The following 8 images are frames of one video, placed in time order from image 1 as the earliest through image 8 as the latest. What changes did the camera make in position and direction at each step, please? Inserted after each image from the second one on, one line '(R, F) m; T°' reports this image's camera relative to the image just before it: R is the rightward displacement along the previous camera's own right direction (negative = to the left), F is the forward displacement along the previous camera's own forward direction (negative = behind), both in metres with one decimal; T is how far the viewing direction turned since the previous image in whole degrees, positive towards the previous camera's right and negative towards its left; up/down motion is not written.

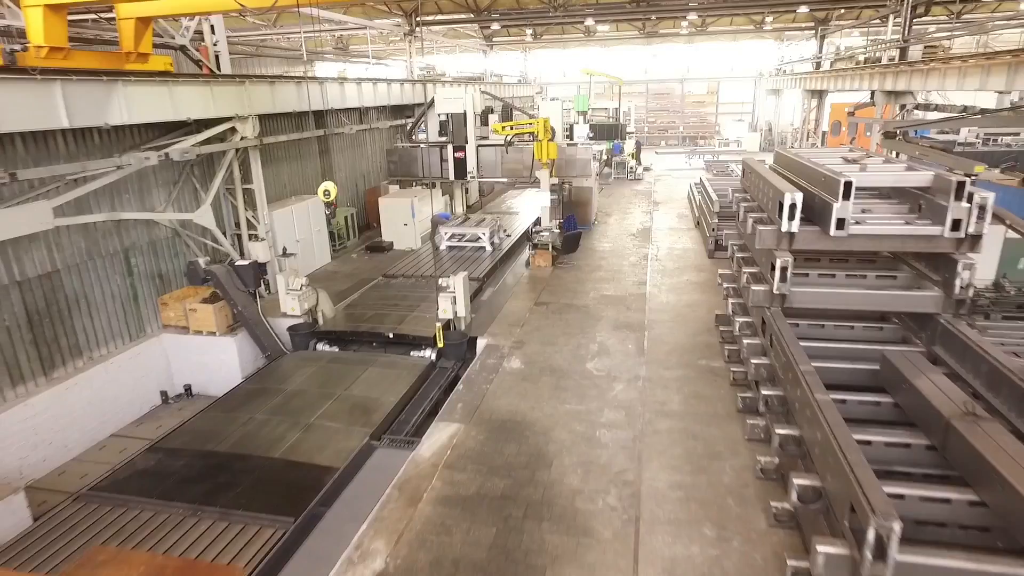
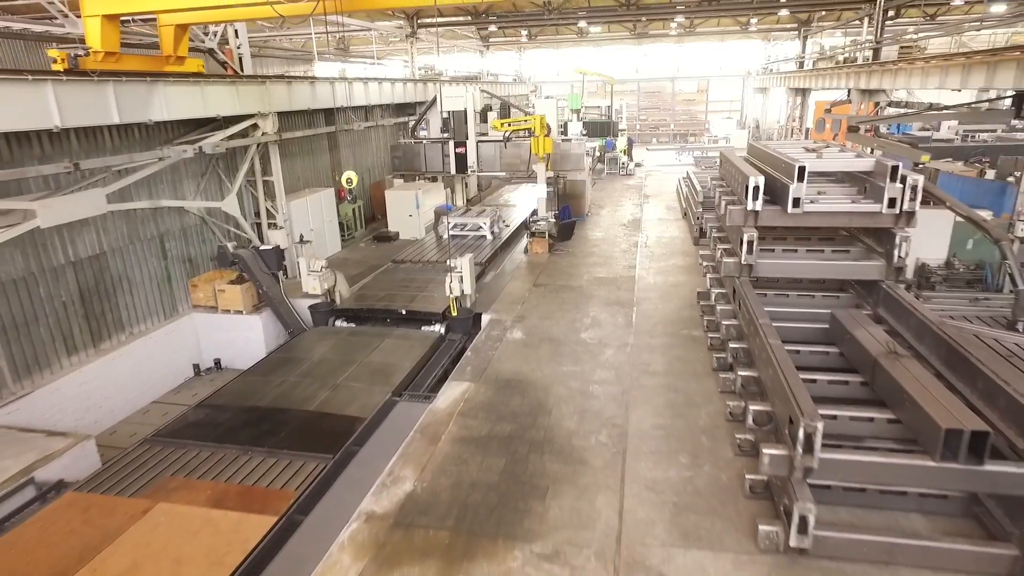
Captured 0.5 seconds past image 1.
(-0.1, -0.6) m; +1°
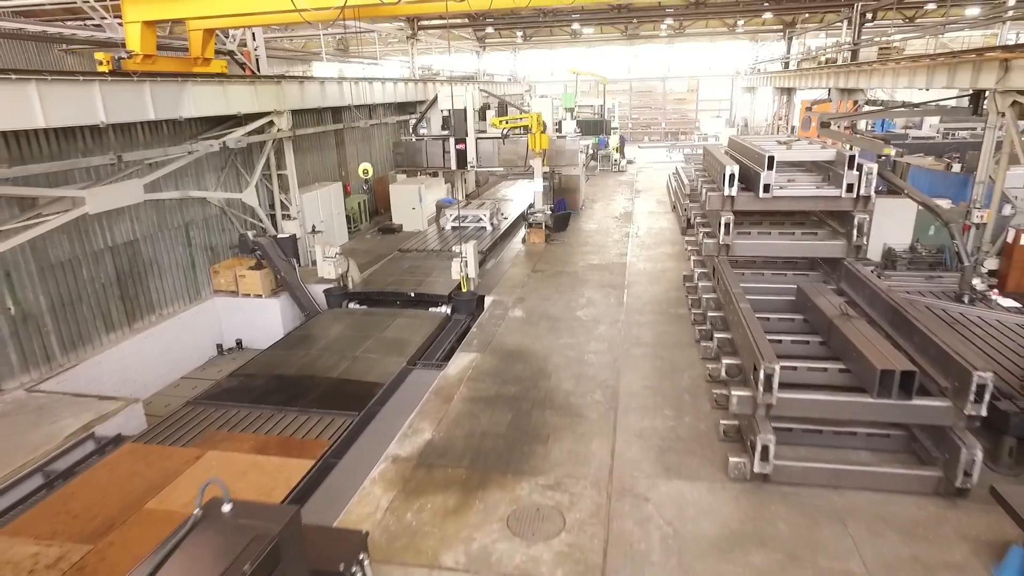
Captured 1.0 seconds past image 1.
(-0.1, -0.5) m; +1°
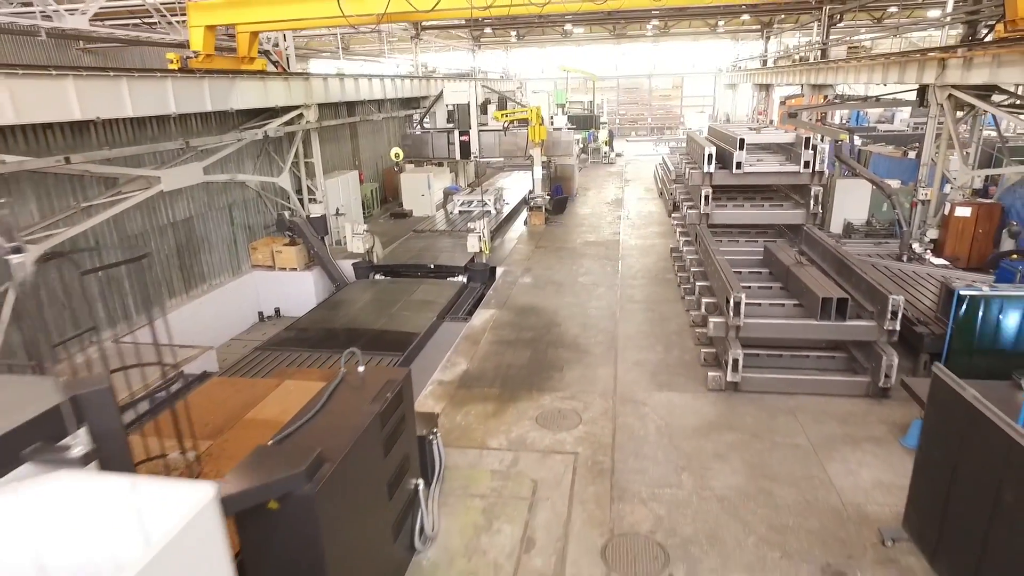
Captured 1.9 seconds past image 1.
(-0.3, -1.0) m; +1°
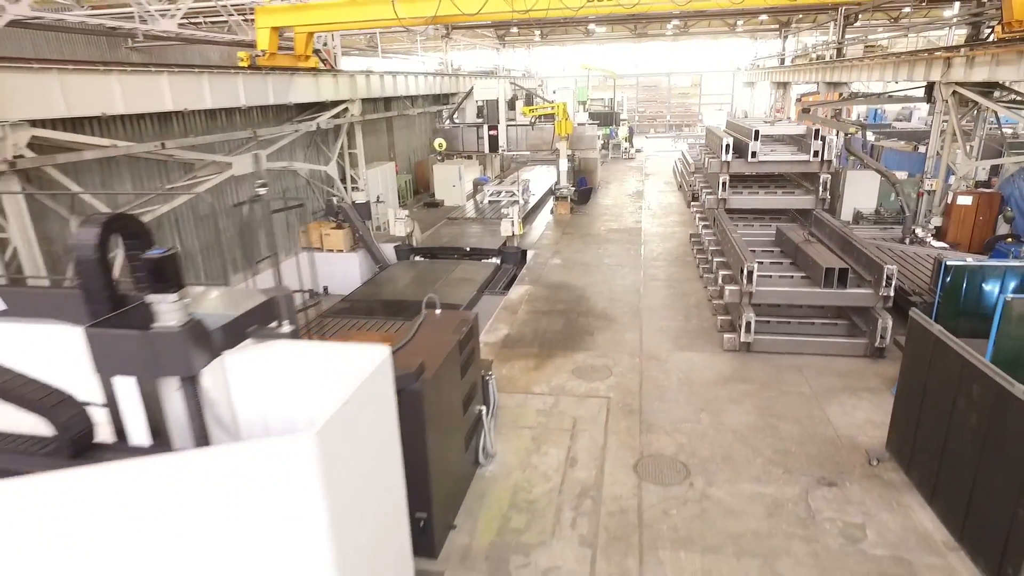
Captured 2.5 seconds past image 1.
(-0.2, -0.7) m; -1°
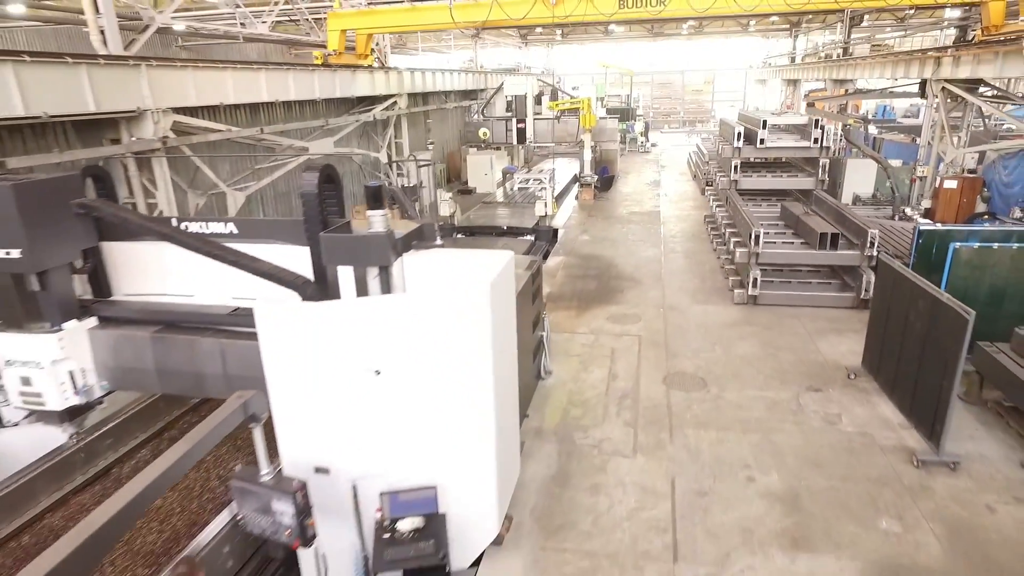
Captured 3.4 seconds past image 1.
(-0.4, -1.0) m; -1°
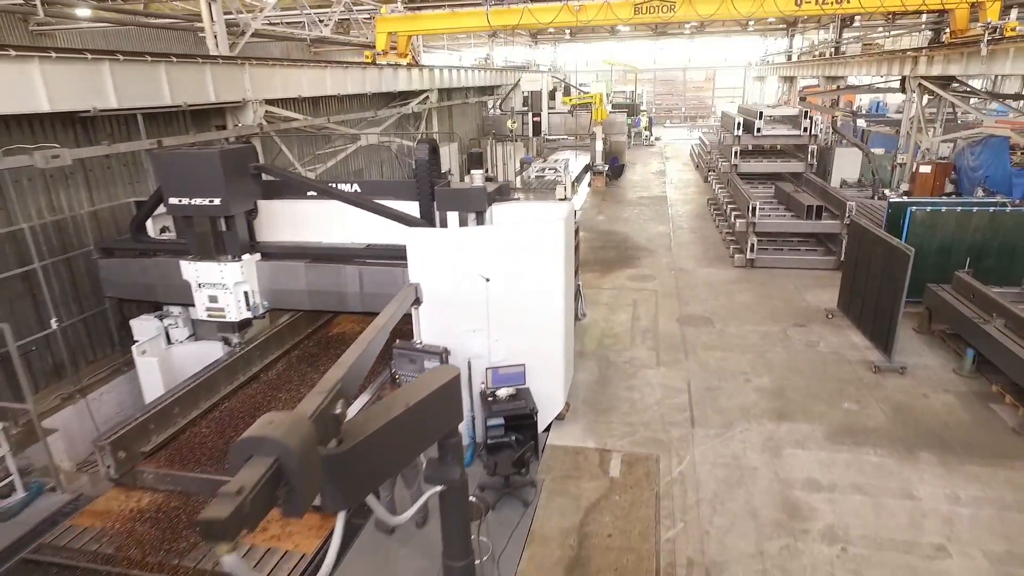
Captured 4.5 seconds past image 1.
(-0.4, -1.1) m; 0°
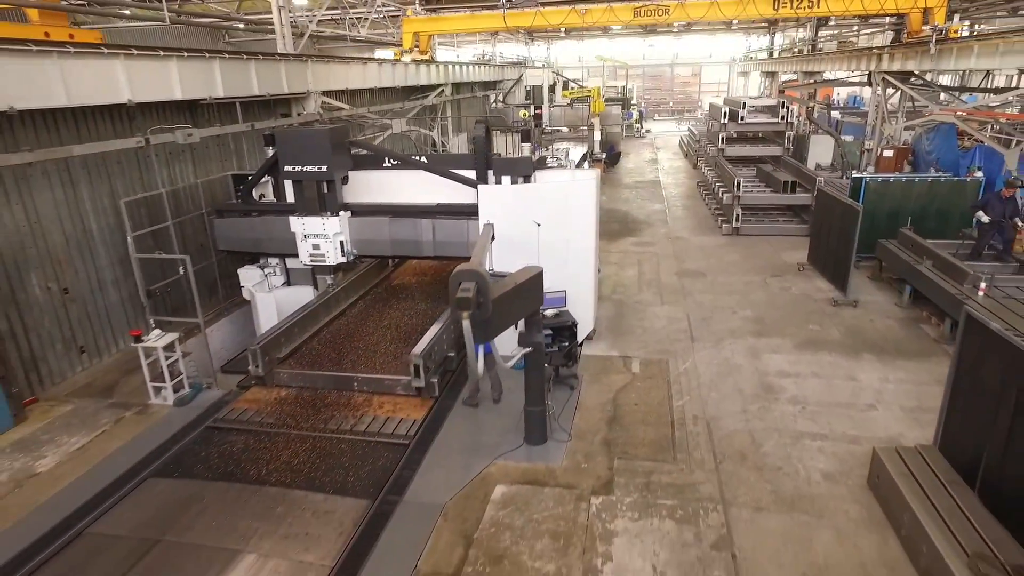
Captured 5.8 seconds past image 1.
(-0.5, -1.2) m; +1°
